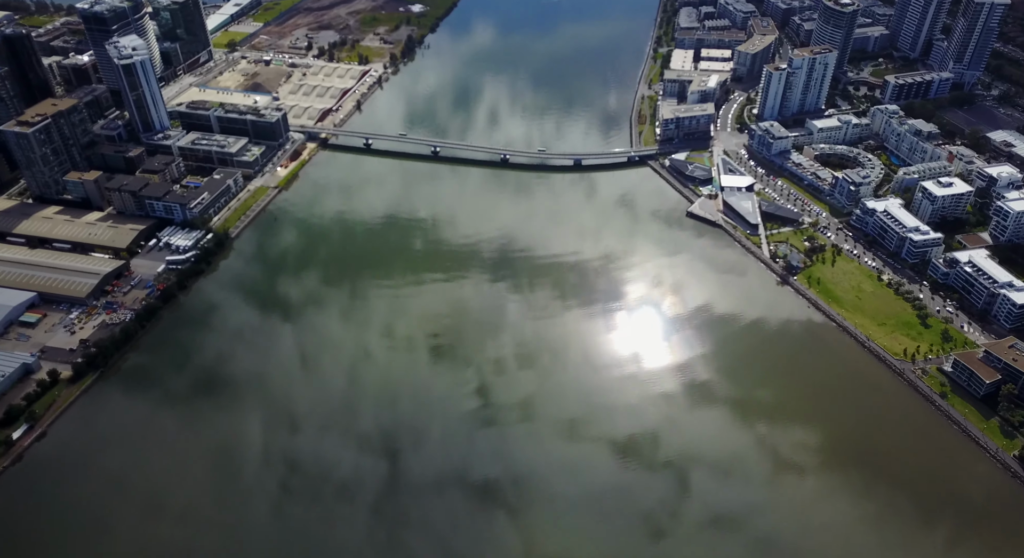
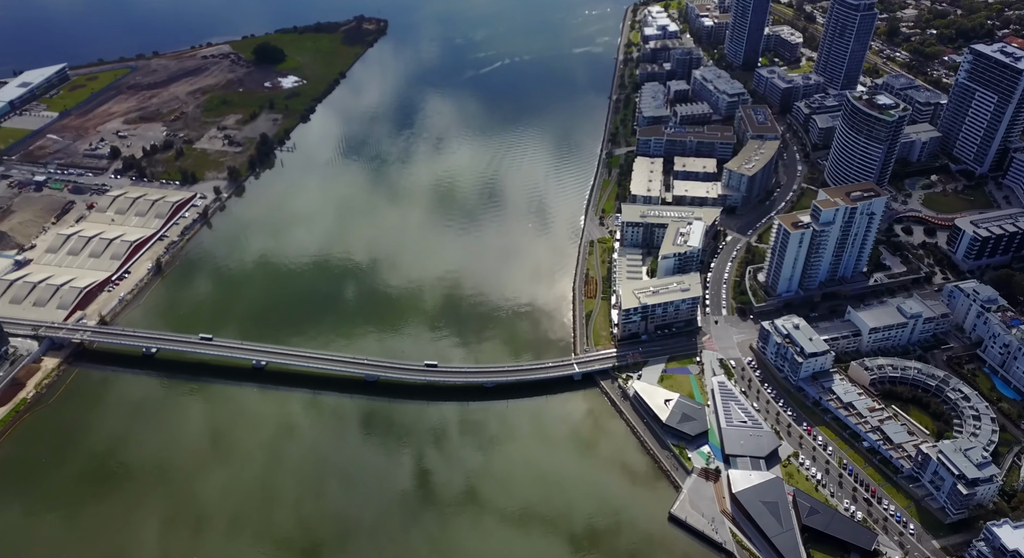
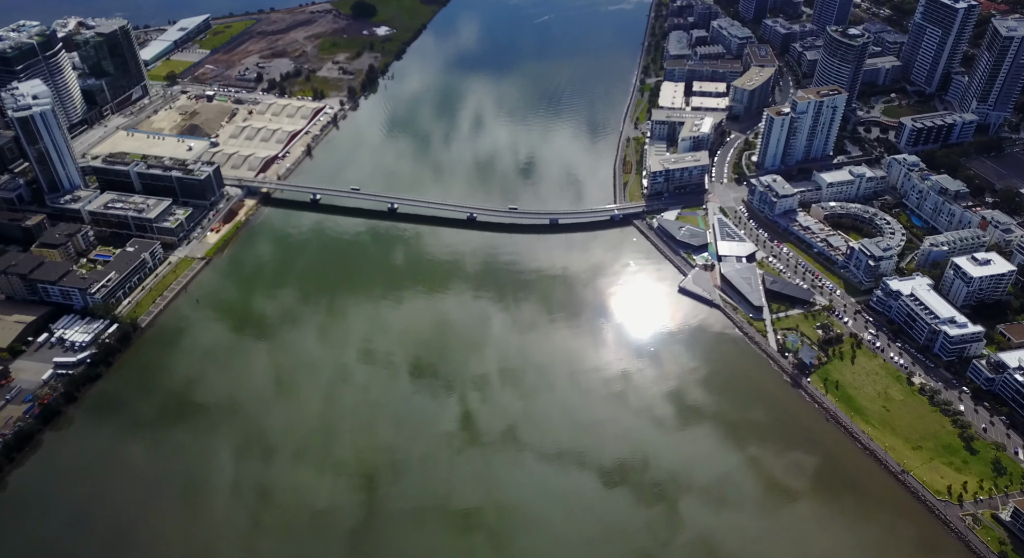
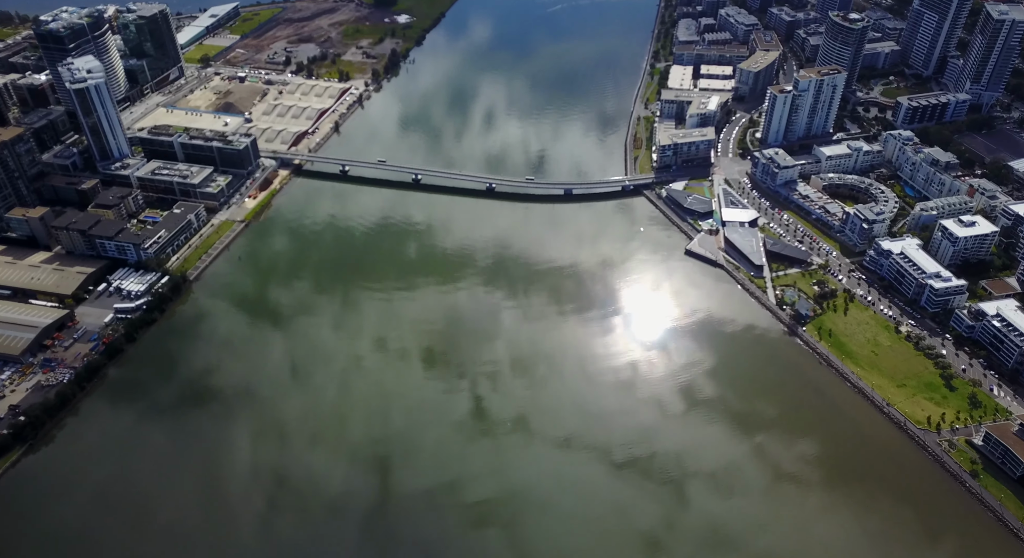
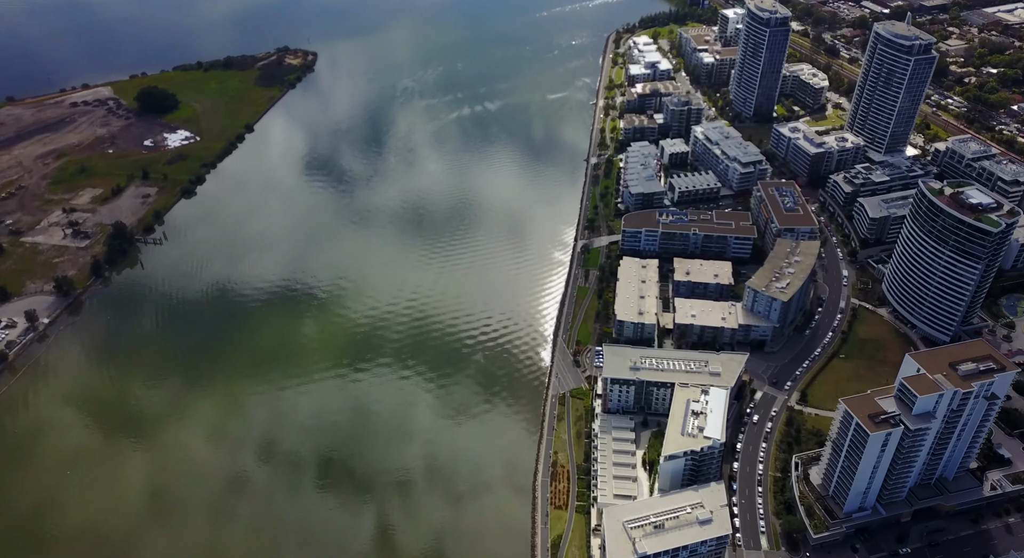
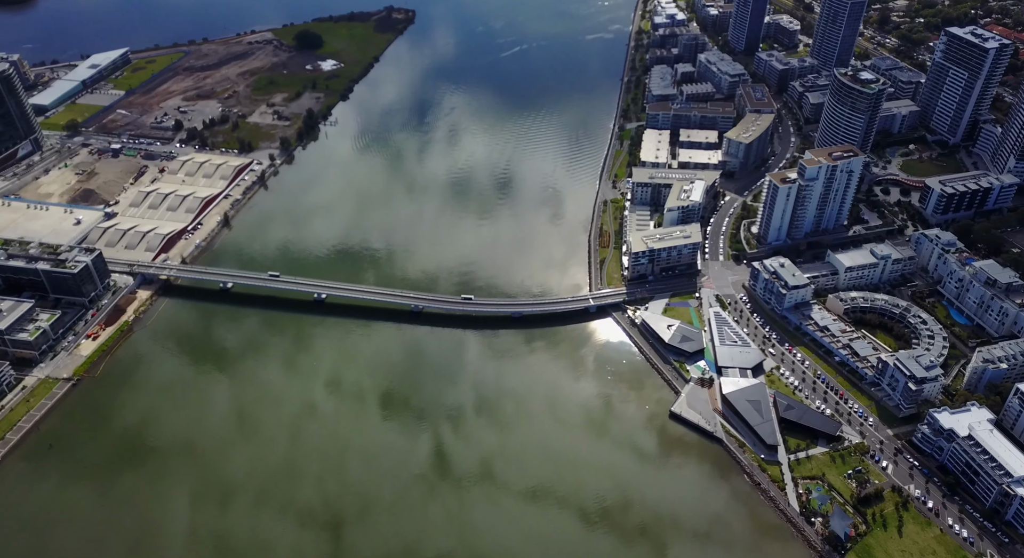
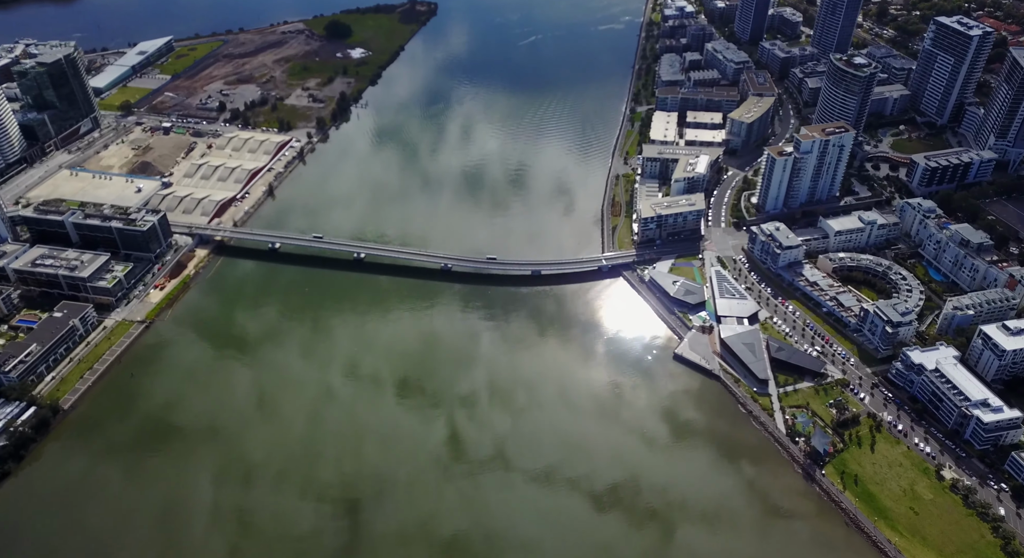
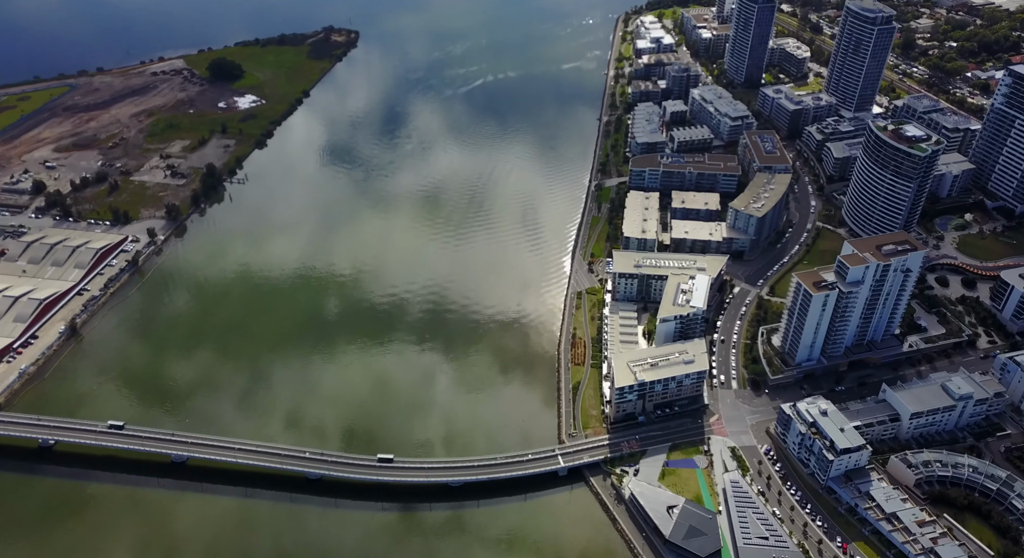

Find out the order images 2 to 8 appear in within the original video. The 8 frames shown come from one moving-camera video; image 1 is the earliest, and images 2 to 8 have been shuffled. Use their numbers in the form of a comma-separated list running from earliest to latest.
4, 3, 7, 6, 2, 8, 5
